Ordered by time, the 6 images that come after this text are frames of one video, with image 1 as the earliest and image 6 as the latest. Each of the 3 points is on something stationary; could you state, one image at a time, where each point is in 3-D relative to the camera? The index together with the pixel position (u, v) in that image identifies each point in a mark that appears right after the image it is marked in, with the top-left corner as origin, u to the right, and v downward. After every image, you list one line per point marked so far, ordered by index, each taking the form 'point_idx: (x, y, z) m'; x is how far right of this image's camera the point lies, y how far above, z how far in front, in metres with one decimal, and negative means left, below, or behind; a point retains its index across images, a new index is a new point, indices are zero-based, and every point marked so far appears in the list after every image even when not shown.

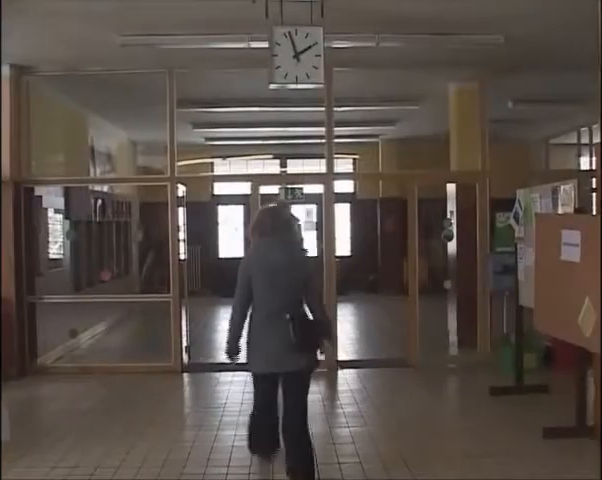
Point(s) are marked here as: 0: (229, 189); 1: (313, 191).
0: (-0.8, +0.6, +6.9) m
1: (+0.1, +0.5, +6.9) m
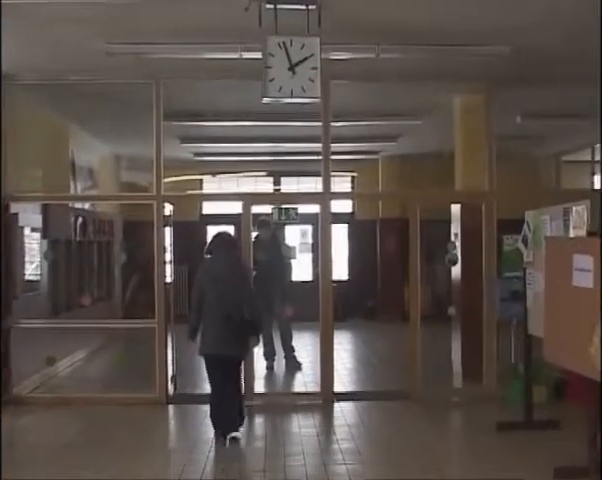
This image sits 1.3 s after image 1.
0: (-0.8, +0.3, +6.5) m
1: (+0.1, +0.3, +6.5) m
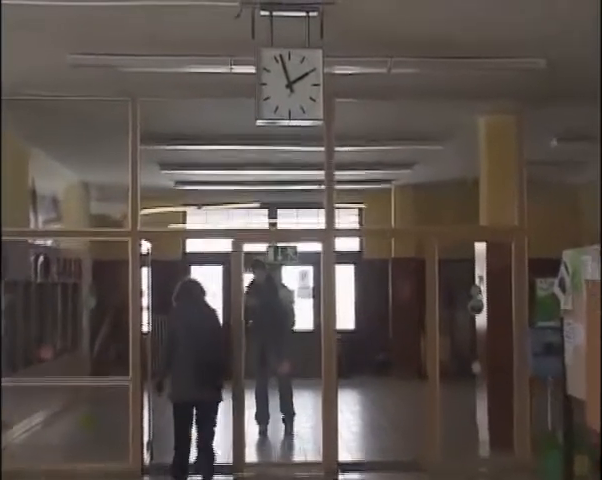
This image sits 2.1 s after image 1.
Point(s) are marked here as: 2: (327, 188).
0: (-0.8, 0.0, +5.6) m
1: (+0.1, -0.1, +5.6) m
2: (+0.2, +0.4, +5.5) m
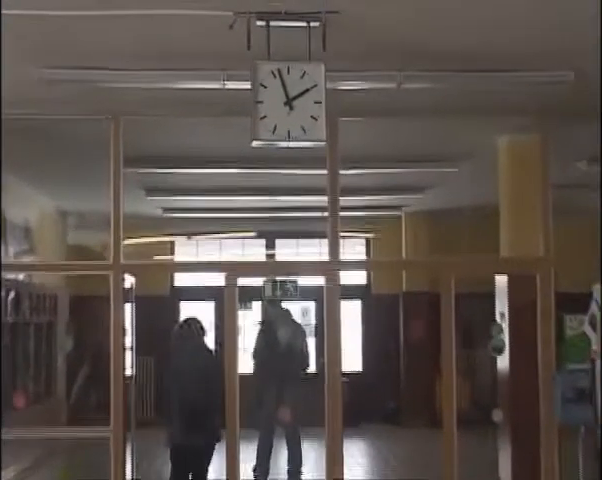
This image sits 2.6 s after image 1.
0: (-0.8, -0.3, +5.0) m
1: (+0.1, -0.3, +5.0) m
2: (+0.2, +0.2, +5.0) m
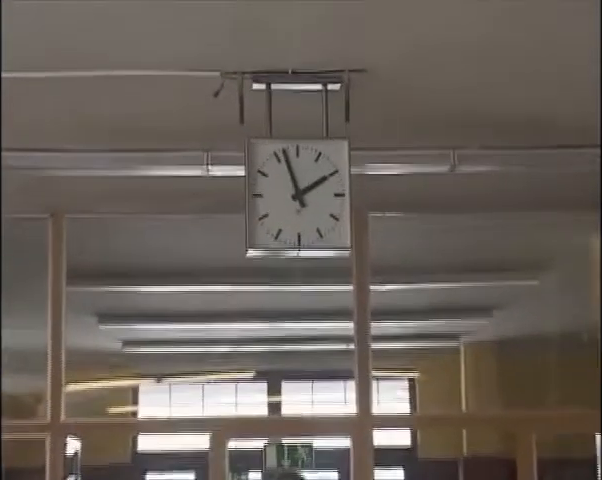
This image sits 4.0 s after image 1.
0: (-0.7, -1.1, +3.5) m
1: (+0.2, -1.1, +3.5) m
2: (+0.3, -0.6, +3.6) m
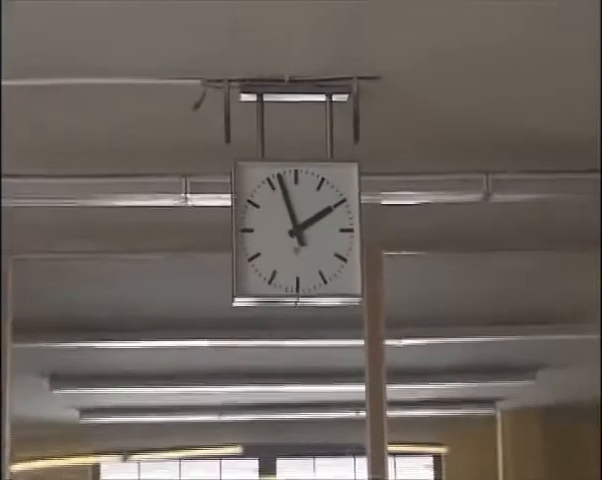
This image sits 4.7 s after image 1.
0: (-0.7, -1.3, +2.9) m
1: (+0.2, -1.3, +2.9) m
2: (+0.3, -0.8, +2.9) m
